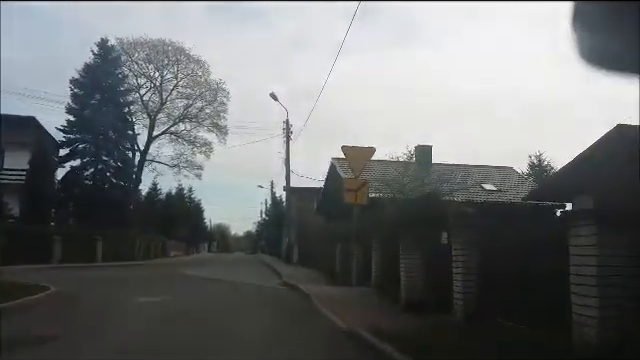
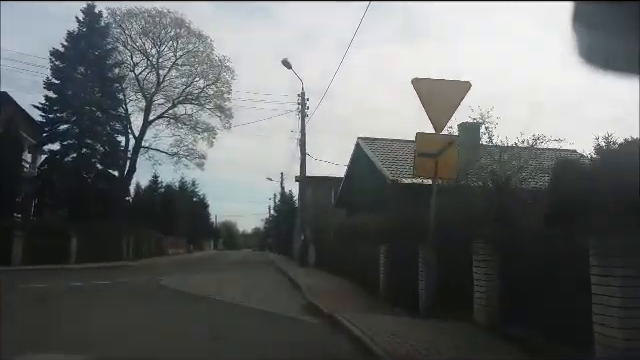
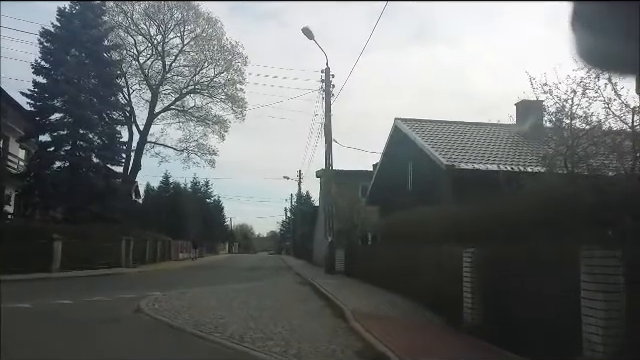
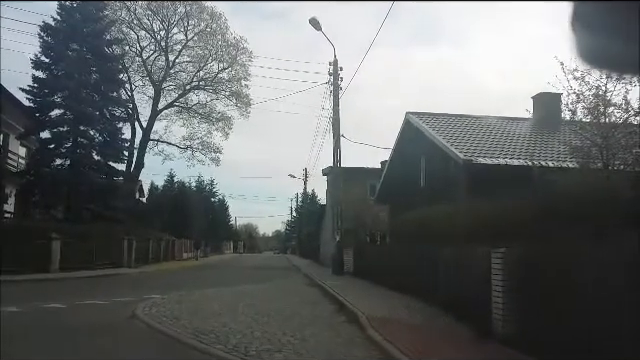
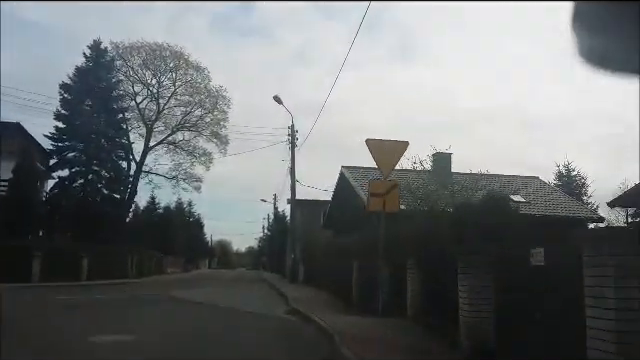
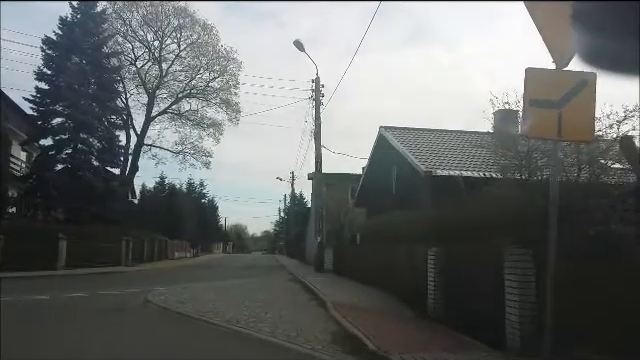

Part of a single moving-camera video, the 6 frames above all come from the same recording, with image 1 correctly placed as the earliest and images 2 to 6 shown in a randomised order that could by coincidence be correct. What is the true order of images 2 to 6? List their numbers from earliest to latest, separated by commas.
5, 2, 6, 3, 4
